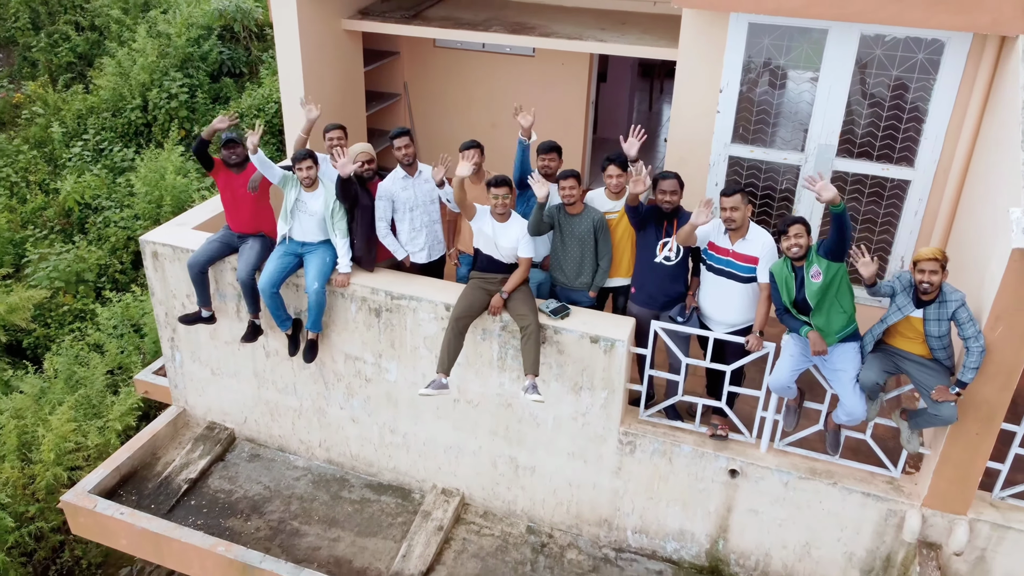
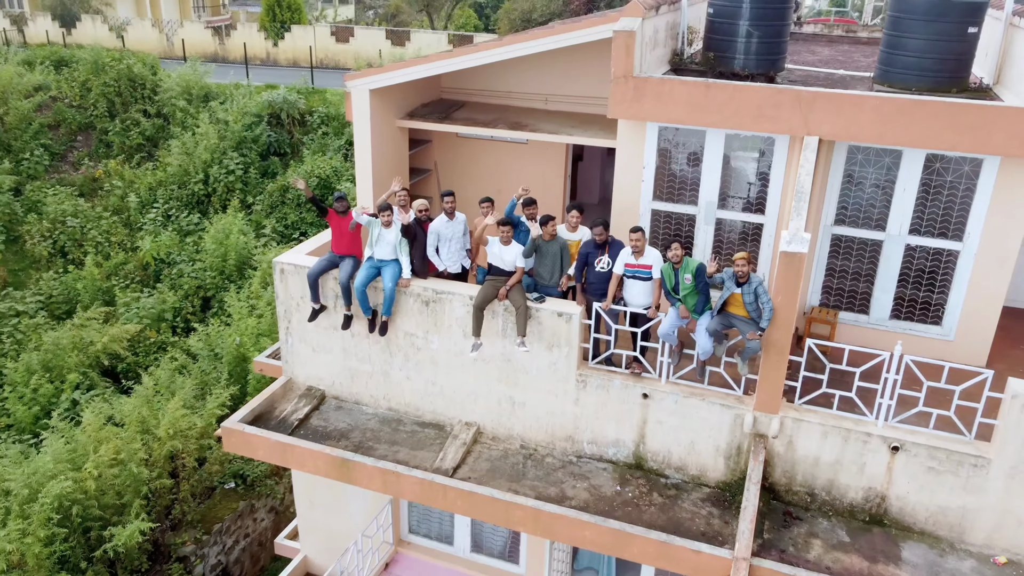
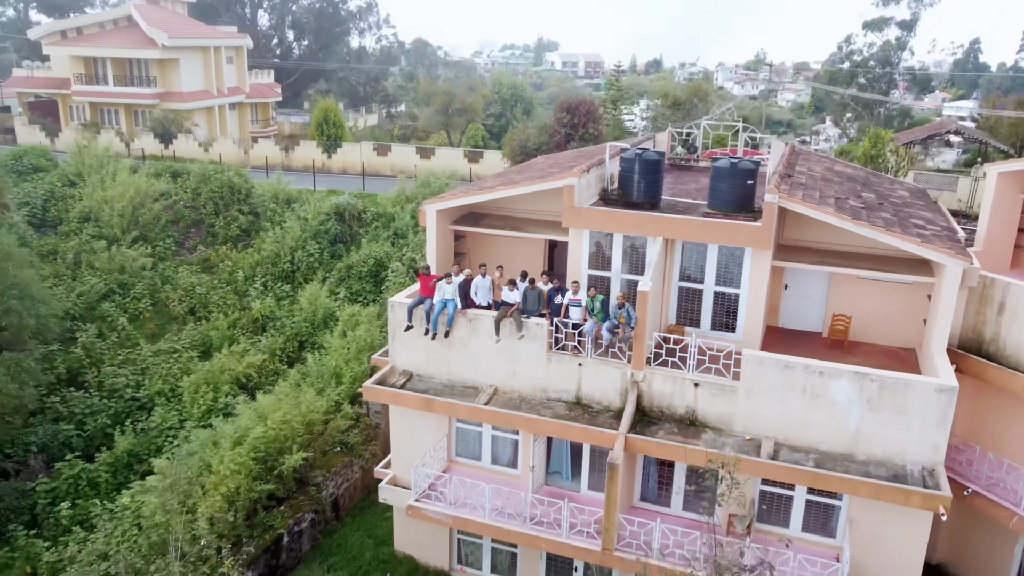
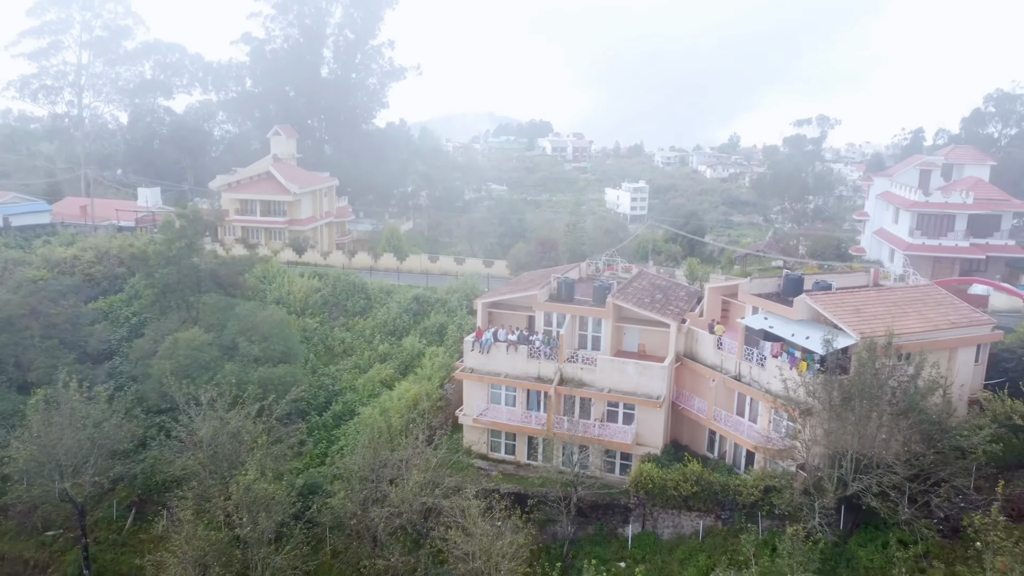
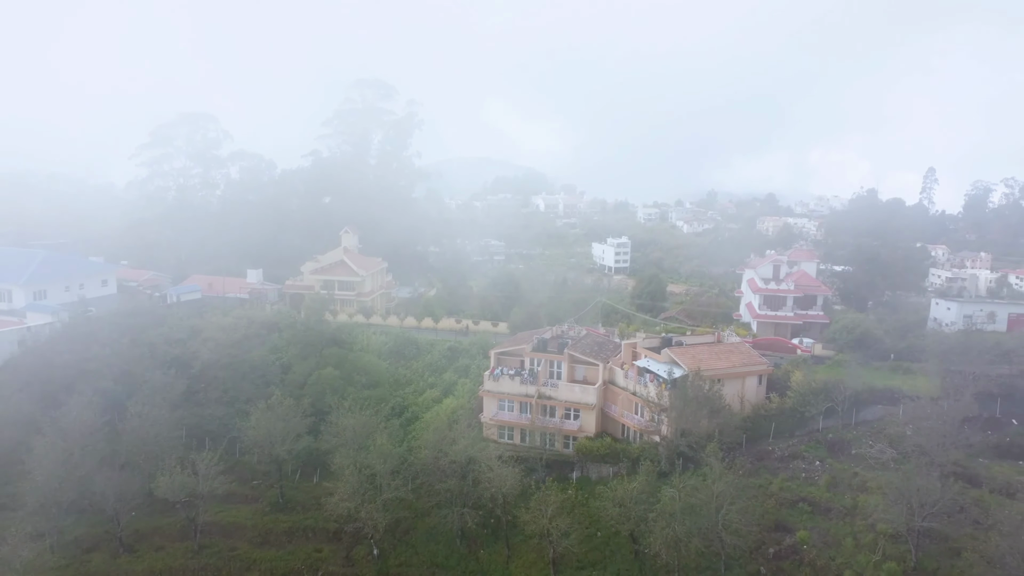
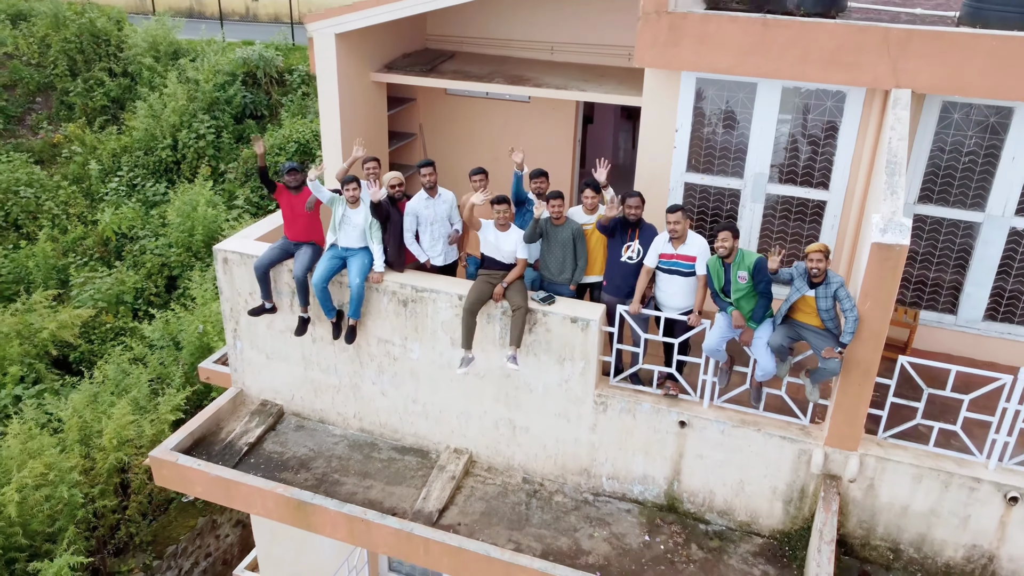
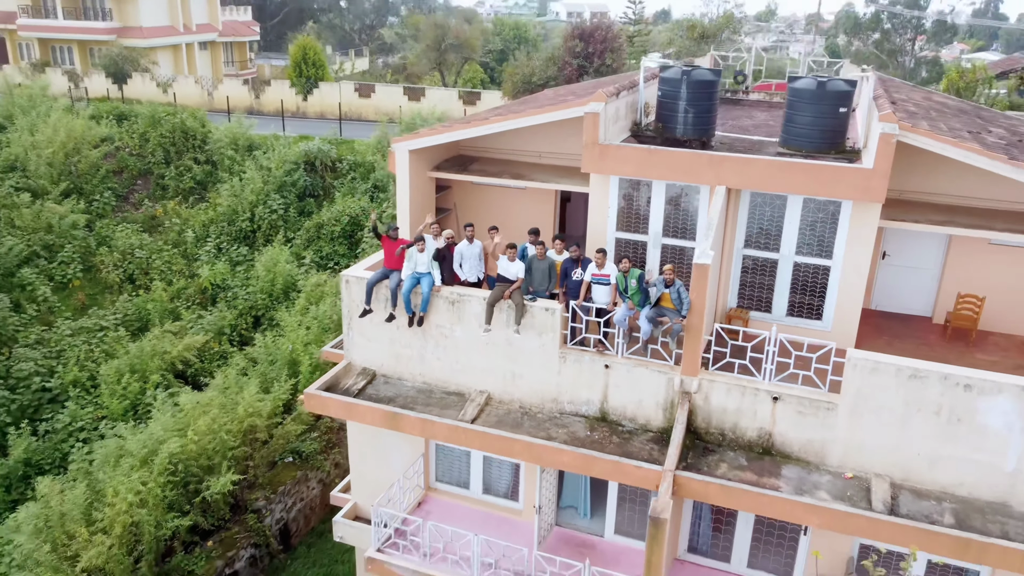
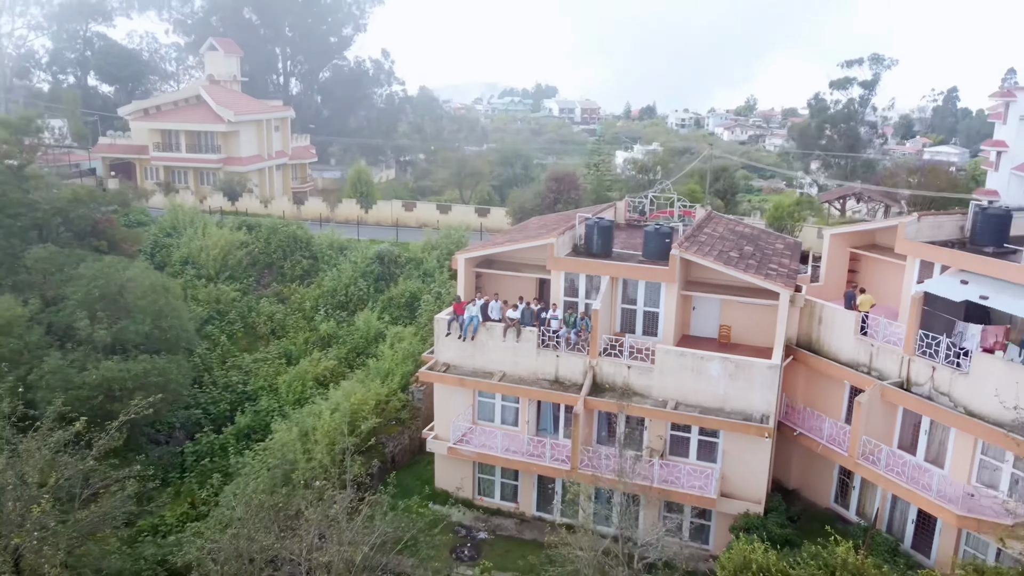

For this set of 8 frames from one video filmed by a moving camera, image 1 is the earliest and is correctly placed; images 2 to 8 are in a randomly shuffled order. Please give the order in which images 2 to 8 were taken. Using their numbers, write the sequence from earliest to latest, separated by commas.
6, 2, 7, 3, 8, 4, 5
